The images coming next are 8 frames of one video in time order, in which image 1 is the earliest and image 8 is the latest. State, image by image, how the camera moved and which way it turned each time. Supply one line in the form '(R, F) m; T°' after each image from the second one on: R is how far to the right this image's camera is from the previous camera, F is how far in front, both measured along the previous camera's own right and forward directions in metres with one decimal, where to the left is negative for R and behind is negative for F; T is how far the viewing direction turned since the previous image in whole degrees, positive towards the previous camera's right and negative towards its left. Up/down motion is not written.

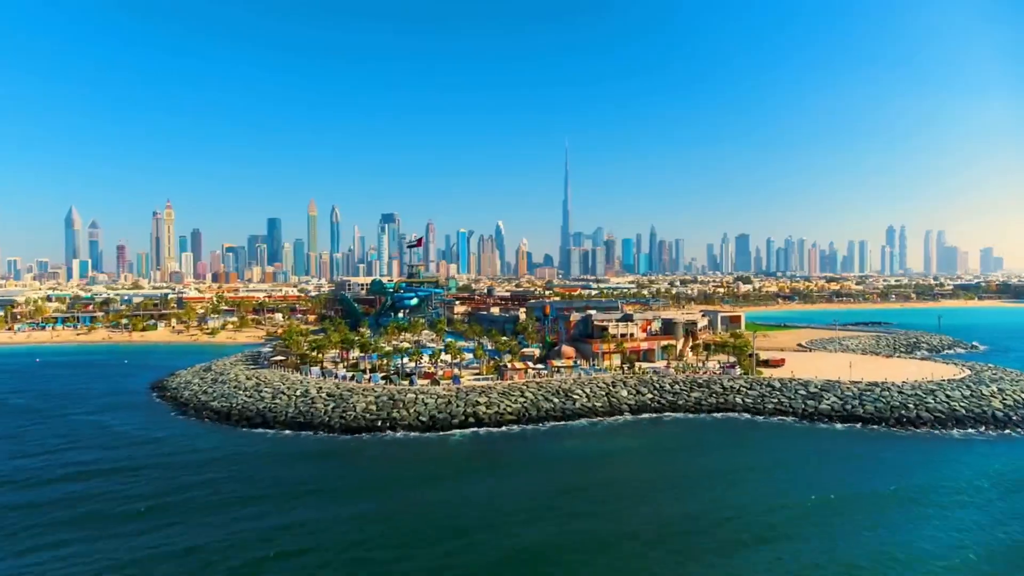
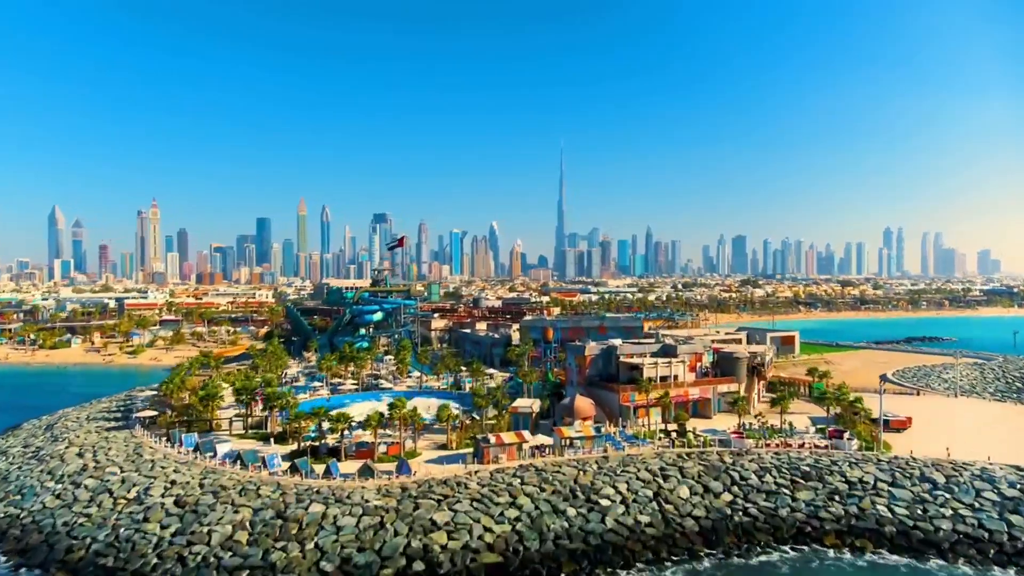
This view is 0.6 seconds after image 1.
(+0.3, +13.6) m; 0°
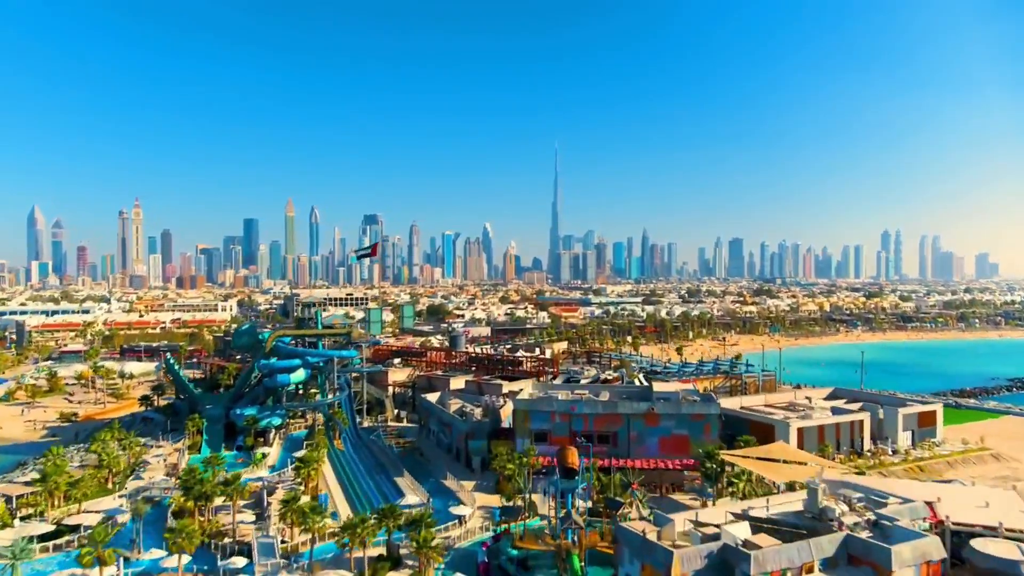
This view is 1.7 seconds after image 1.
(+0.2, +17.2) m; 0°
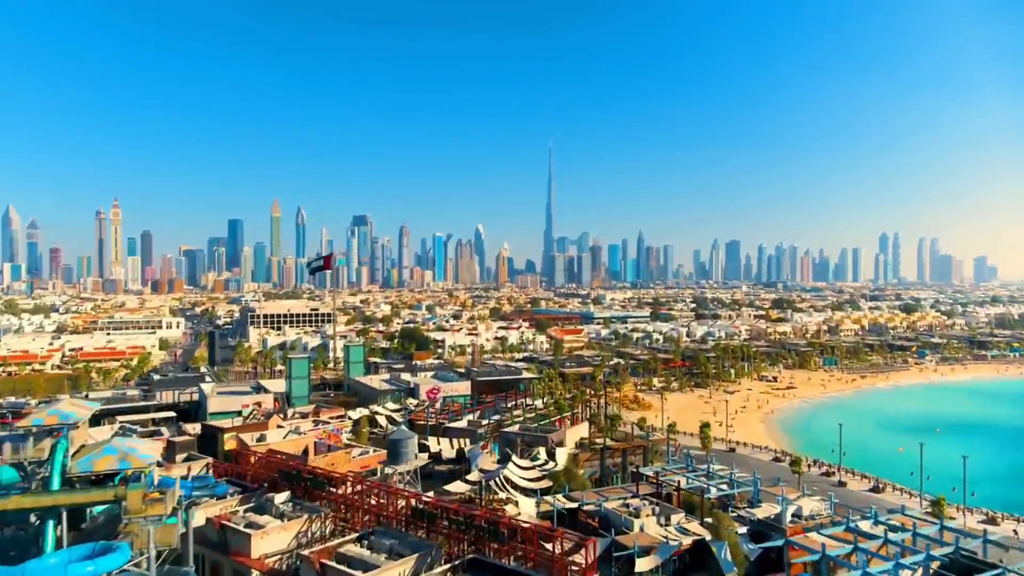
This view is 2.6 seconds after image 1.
(+0.2, +20.4) m; +1°
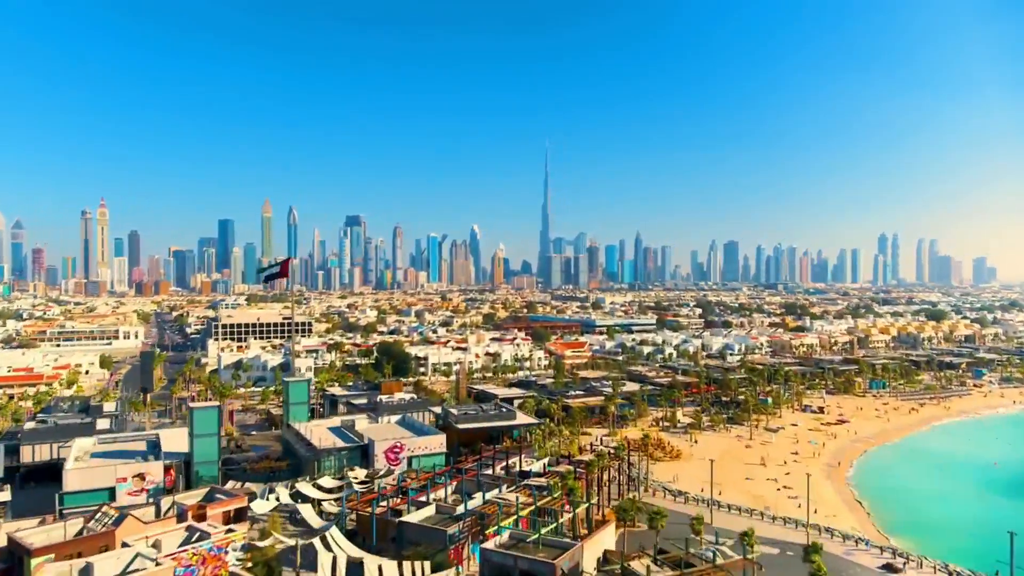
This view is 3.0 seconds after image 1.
(+0.3, +12.2) m; 0°
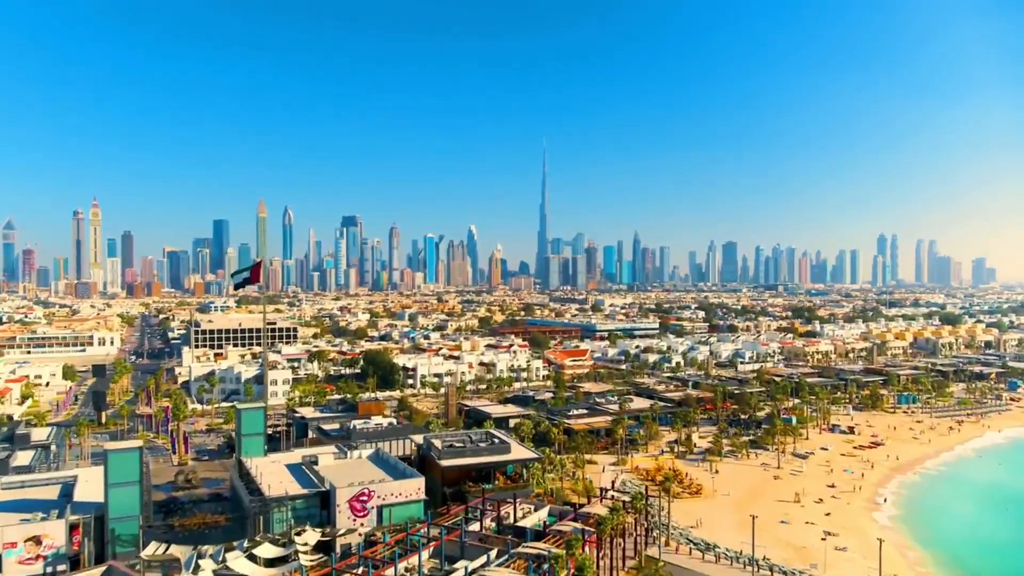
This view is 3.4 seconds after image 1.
(+0.2, +6.1) m; 0°
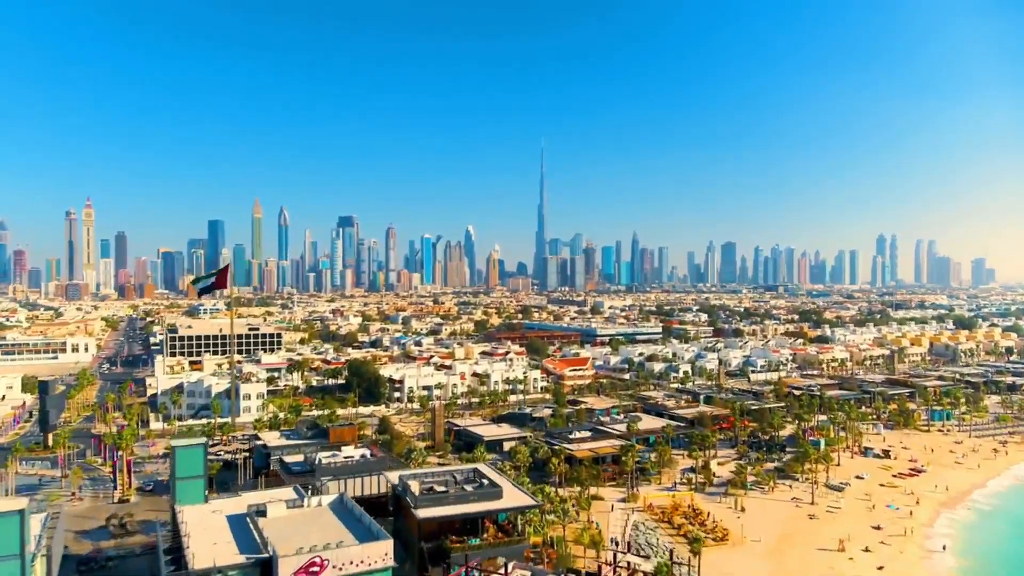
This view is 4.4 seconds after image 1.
(+0.2, +5.7) m; 0°
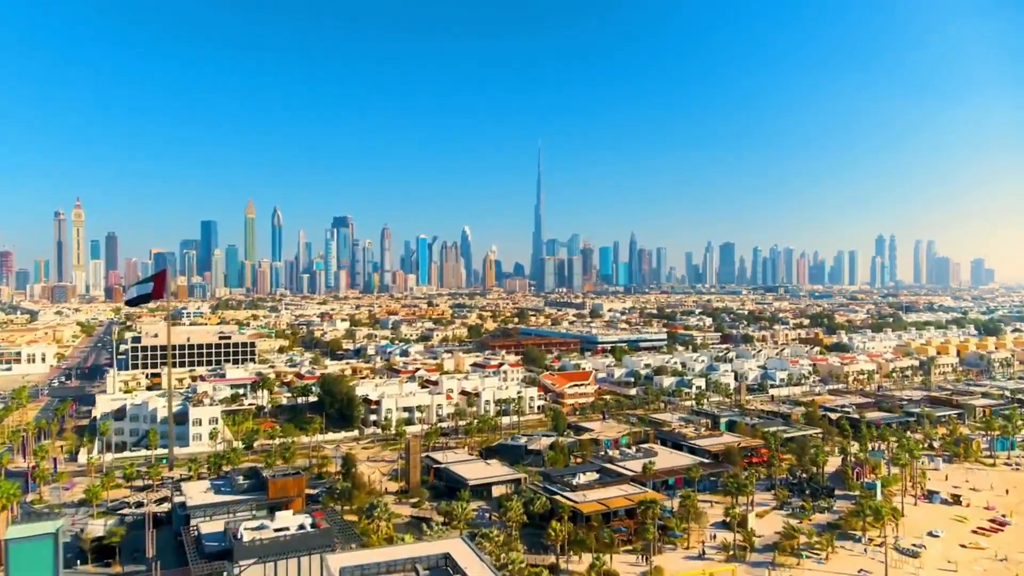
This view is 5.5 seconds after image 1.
(+0.4, +8.3) m; 0°
